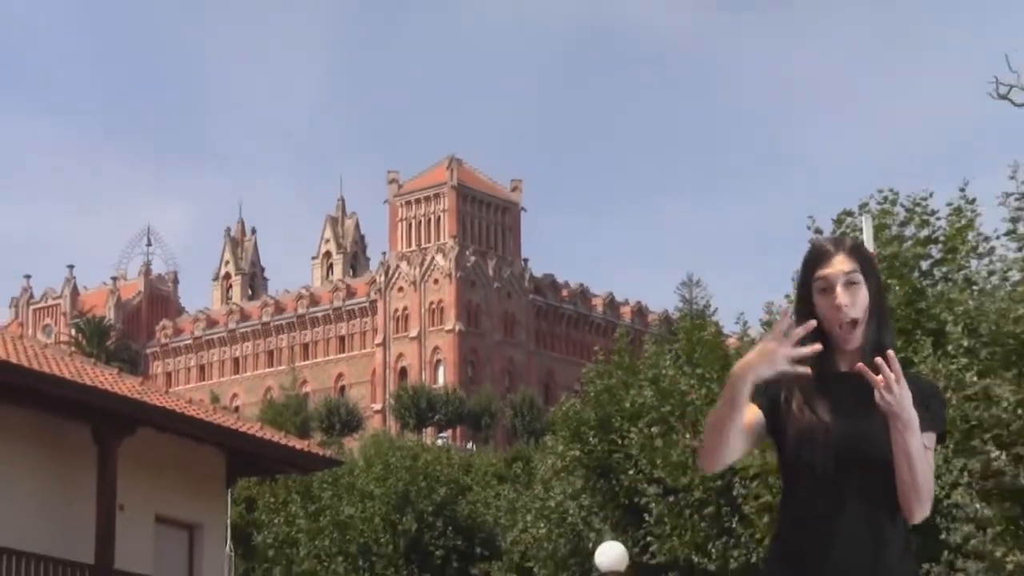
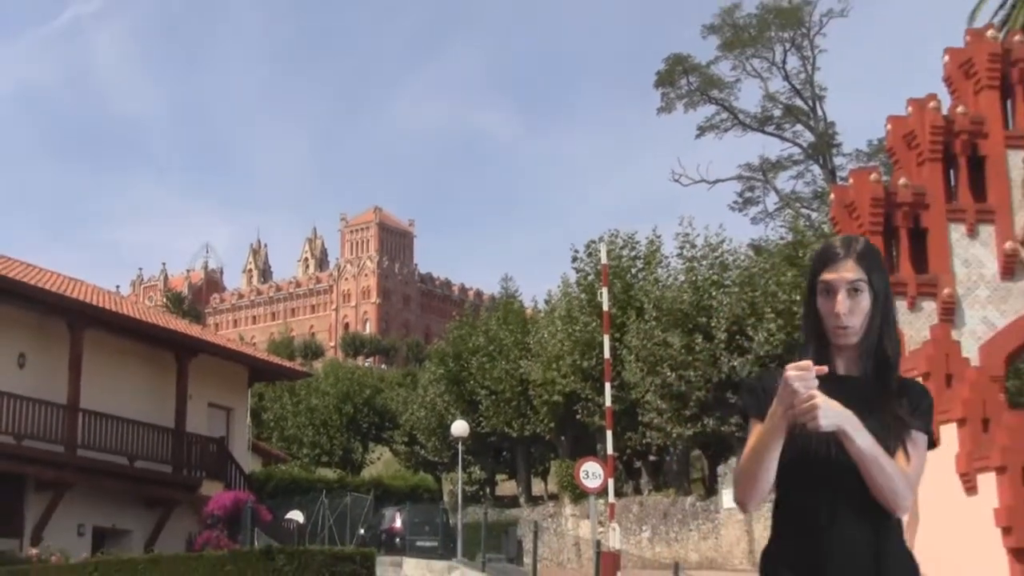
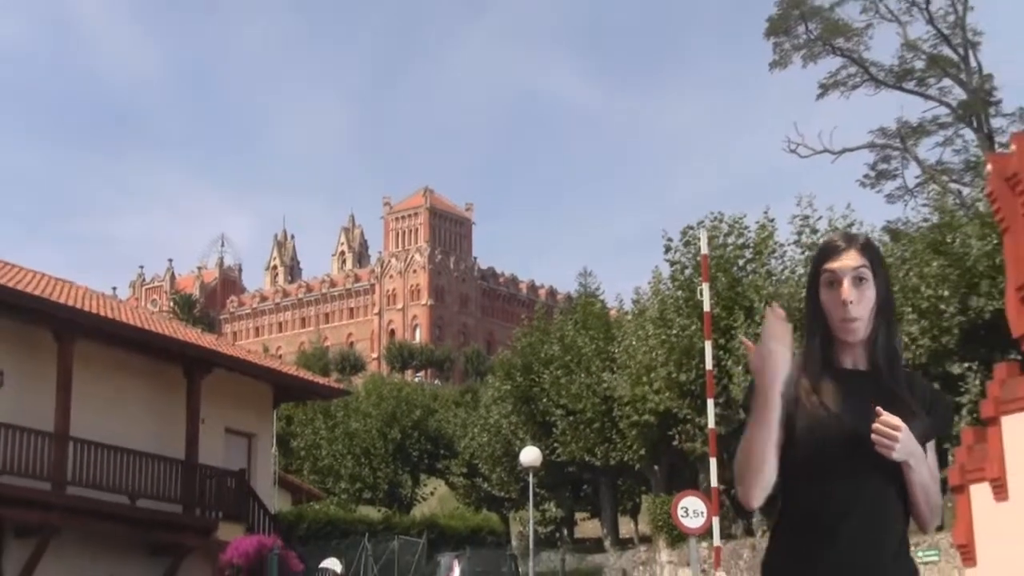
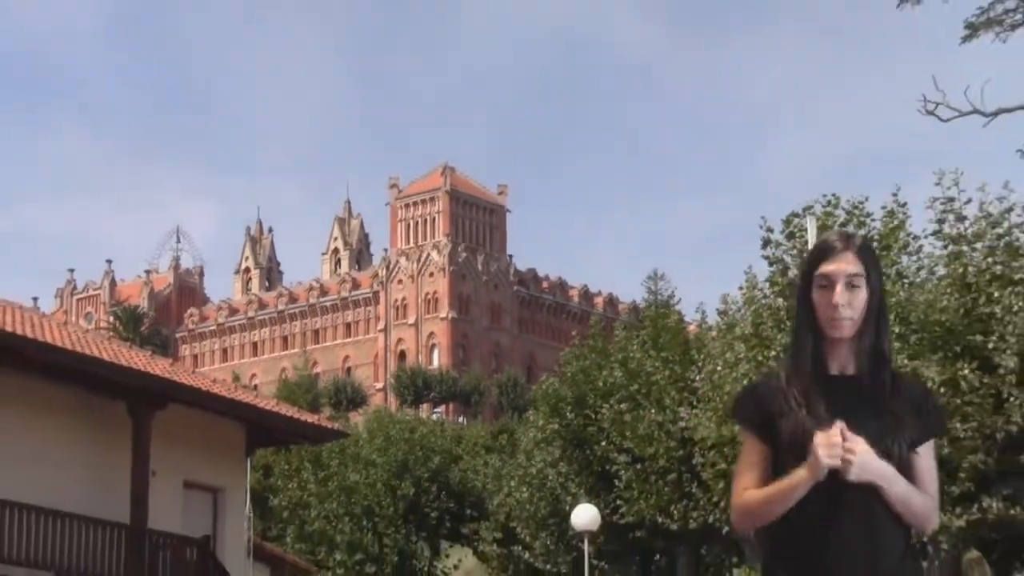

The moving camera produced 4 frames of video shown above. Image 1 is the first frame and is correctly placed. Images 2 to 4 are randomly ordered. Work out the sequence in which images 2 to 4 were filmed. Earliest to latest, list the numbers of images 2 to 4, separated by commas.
4, 3, 2
